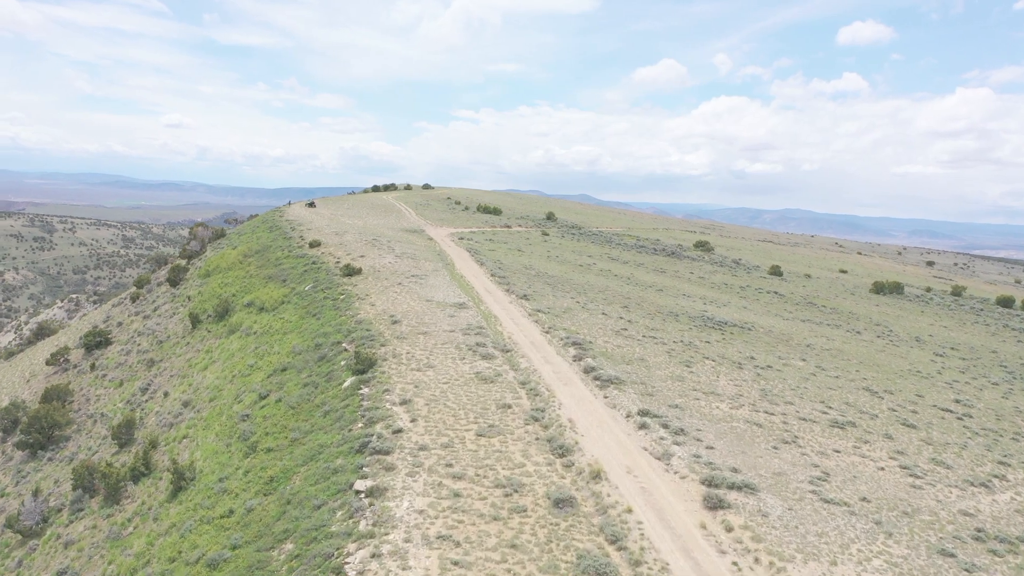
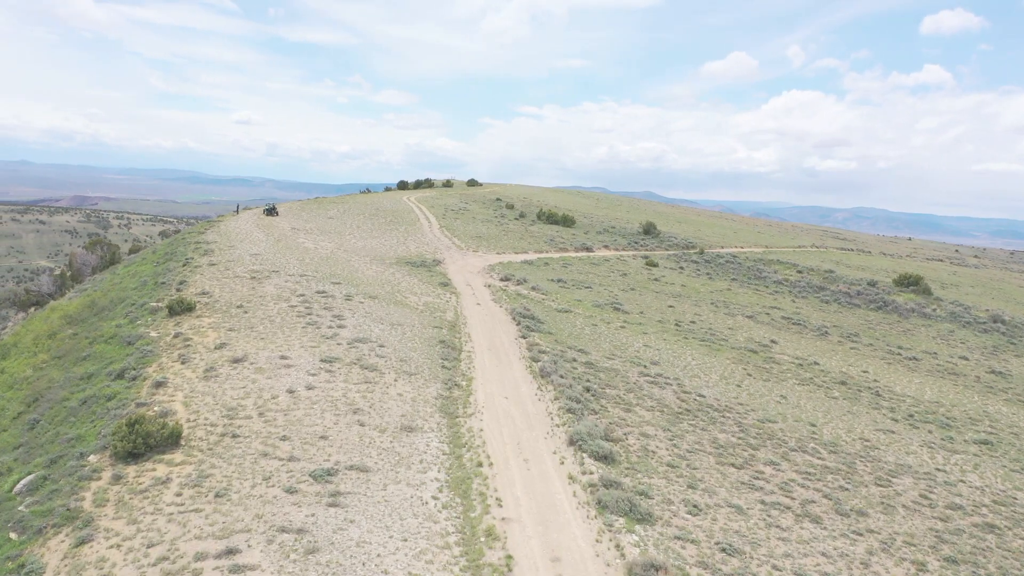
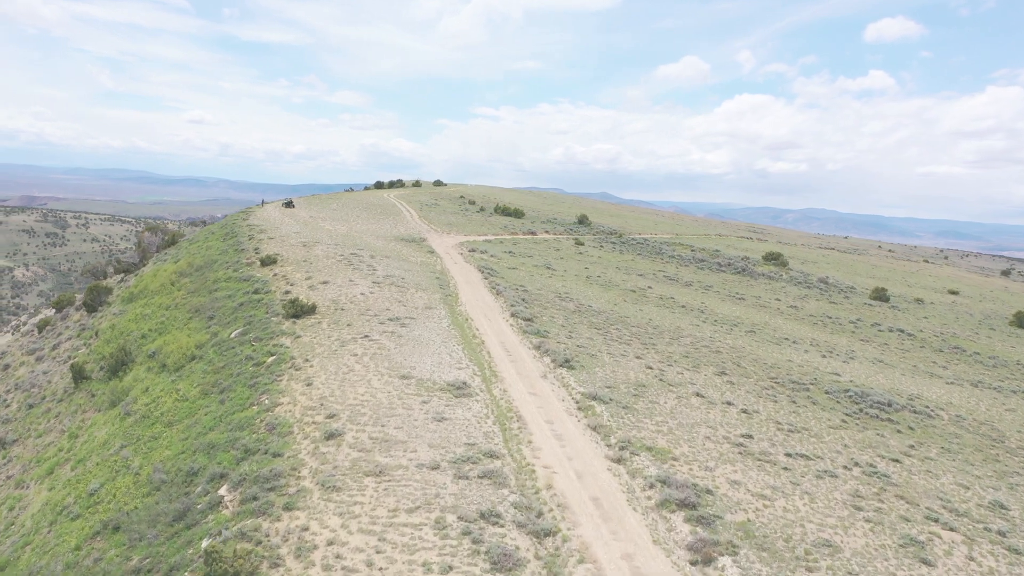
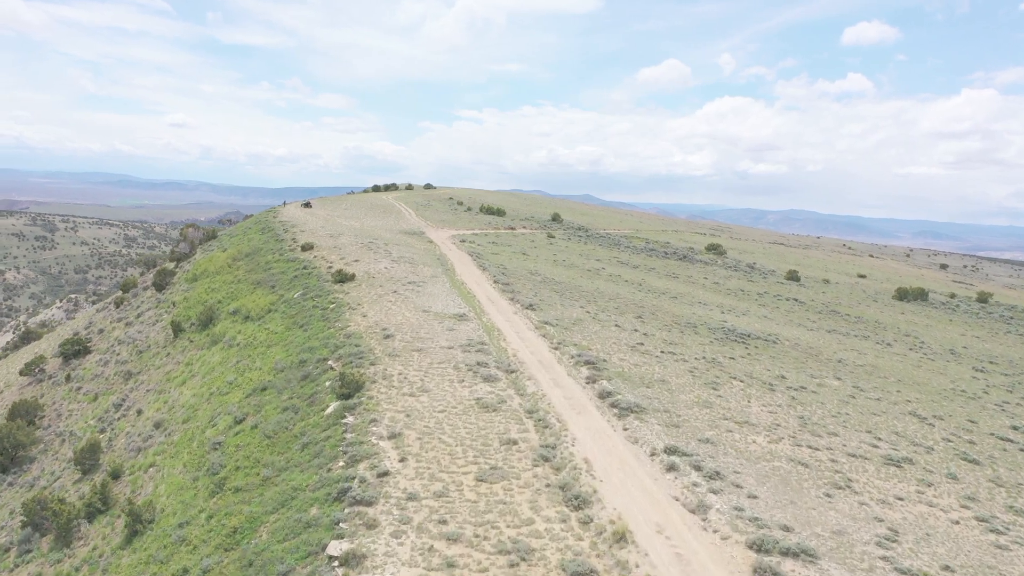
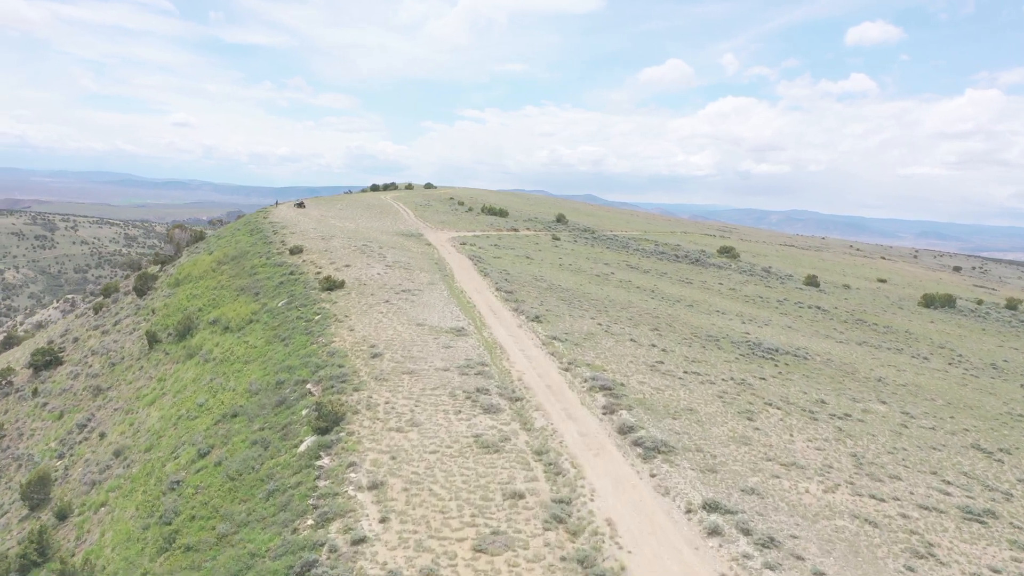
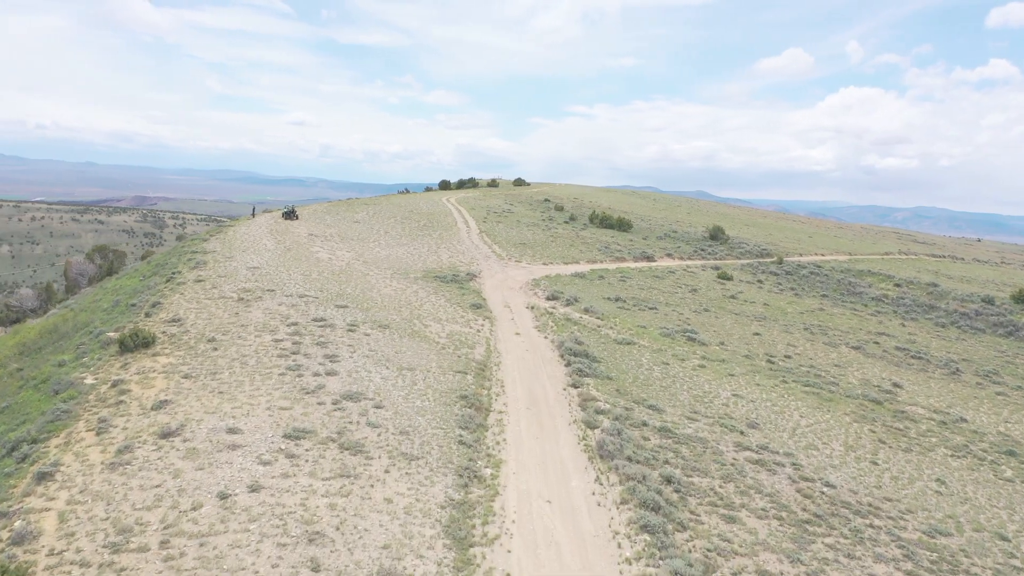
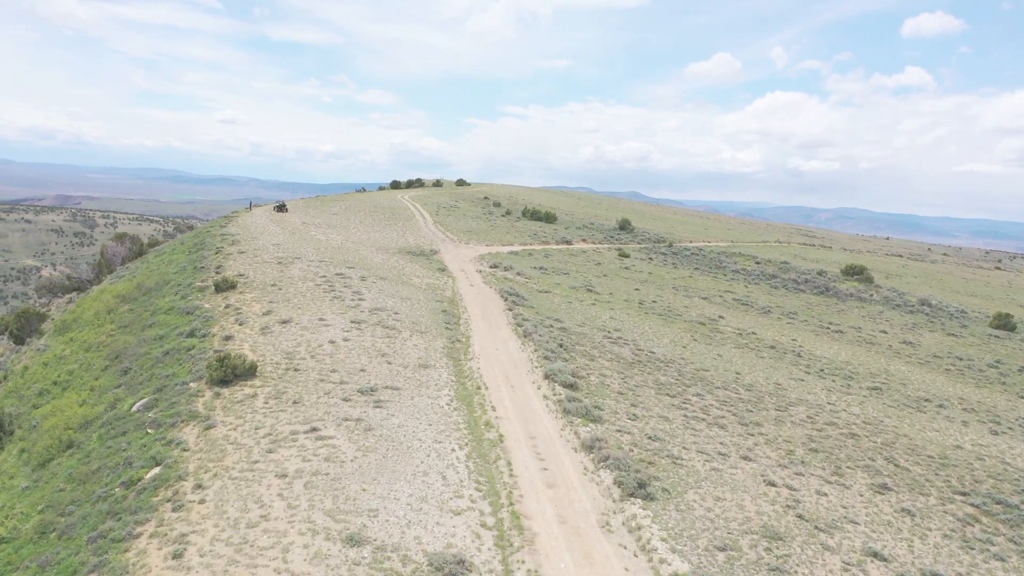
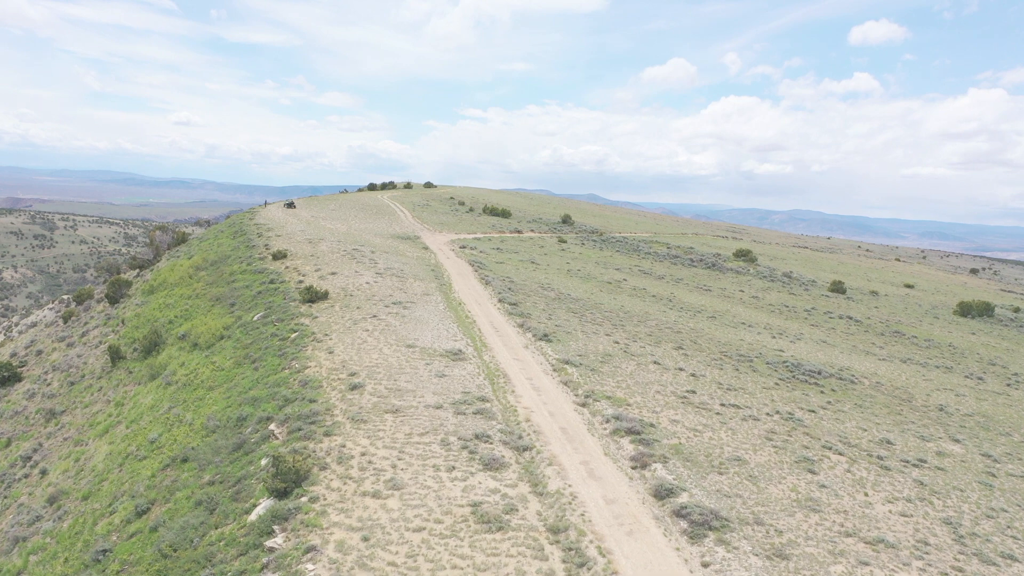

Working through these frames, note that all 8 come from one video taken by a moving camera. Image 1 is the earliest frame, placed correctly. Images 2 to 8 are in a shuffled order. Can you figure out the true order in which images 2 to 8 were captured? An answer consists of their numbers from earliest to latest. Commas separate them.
4, 5, 8, 3, 7, 2, 6
